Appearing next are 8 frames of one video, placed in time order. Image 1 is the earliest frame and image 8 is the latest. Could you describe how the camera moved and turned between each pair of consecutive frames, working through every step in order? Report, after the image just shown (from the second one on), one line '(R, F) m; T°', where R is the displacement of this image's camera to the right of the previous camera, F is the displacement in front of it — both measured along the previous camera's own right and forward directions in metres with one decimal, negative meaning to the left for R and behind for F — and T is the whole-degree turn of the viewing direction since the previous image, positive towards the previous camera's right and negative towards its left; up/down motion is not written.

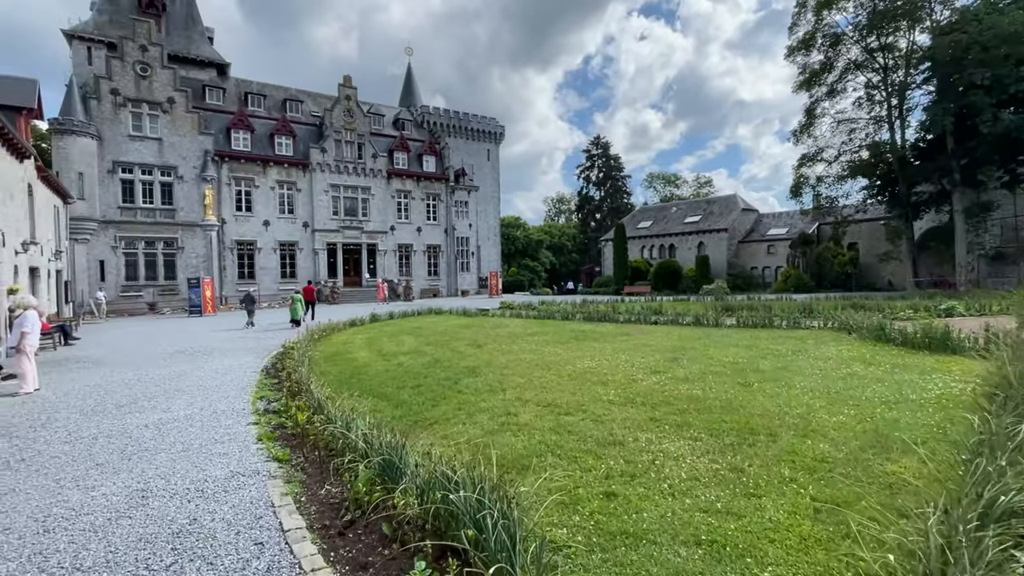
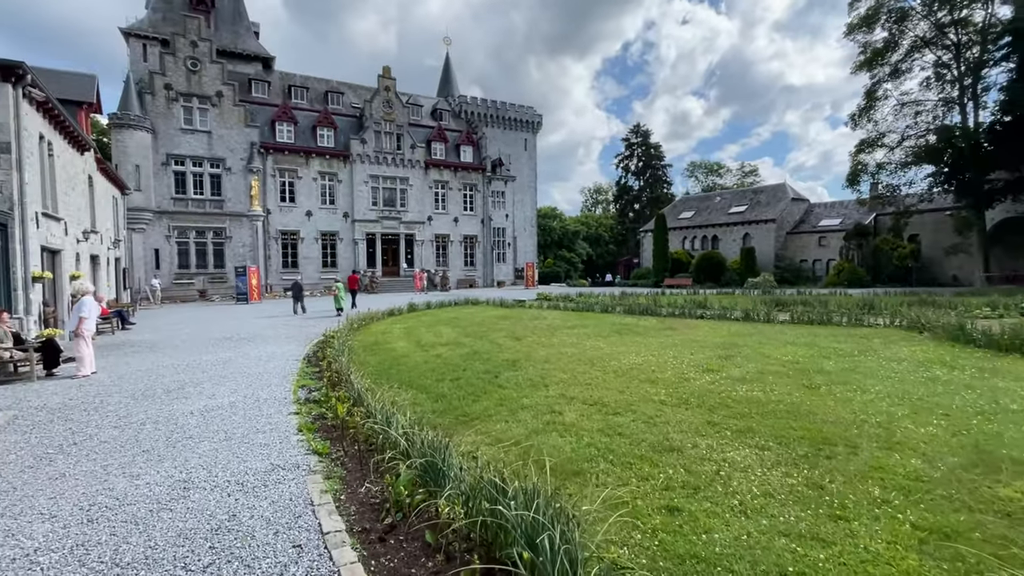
(-0.1, +0.3) m; -4°
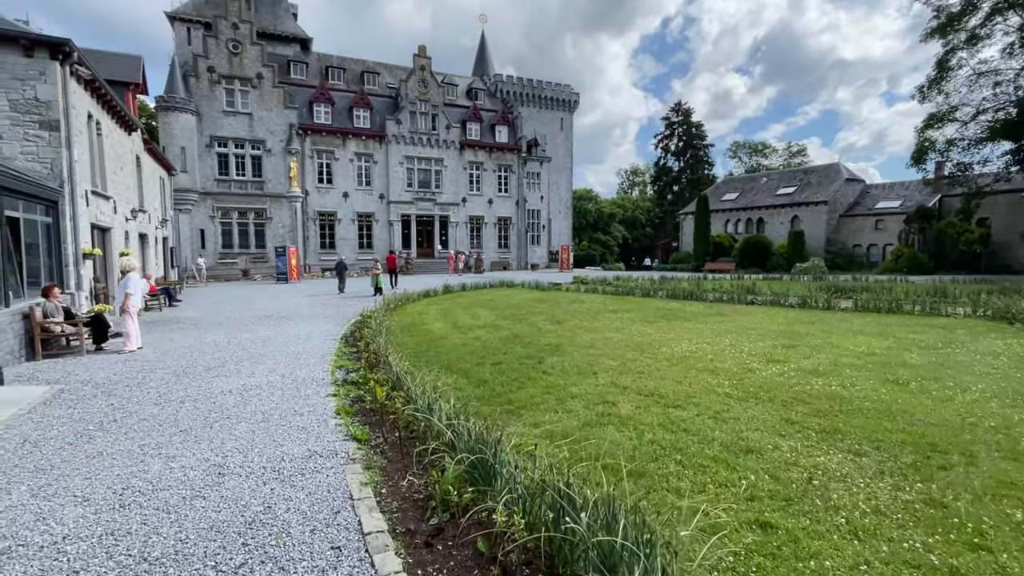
(-0.2, +0.5) m; -4°
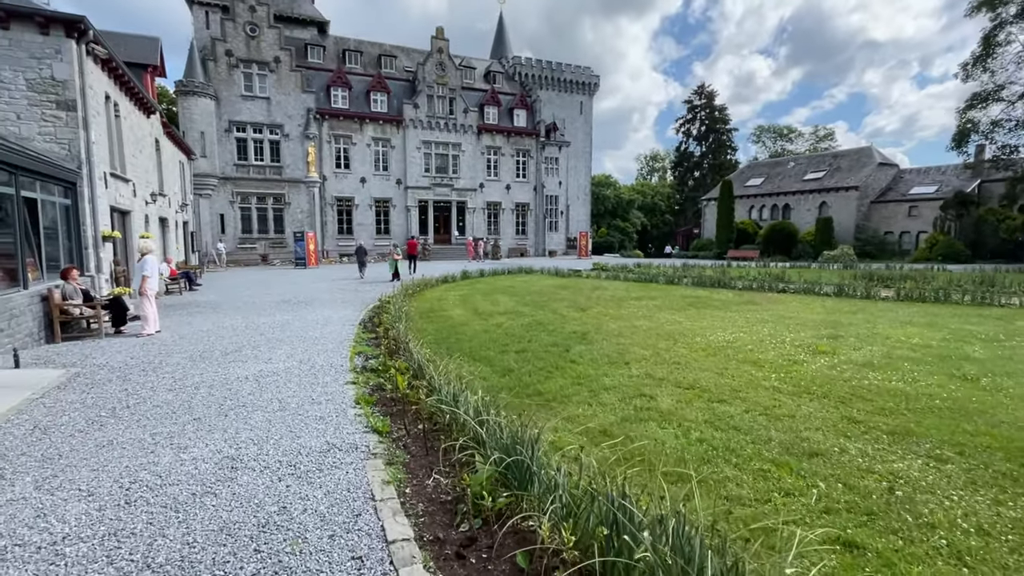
(-0.2, +0.4) m; -2°
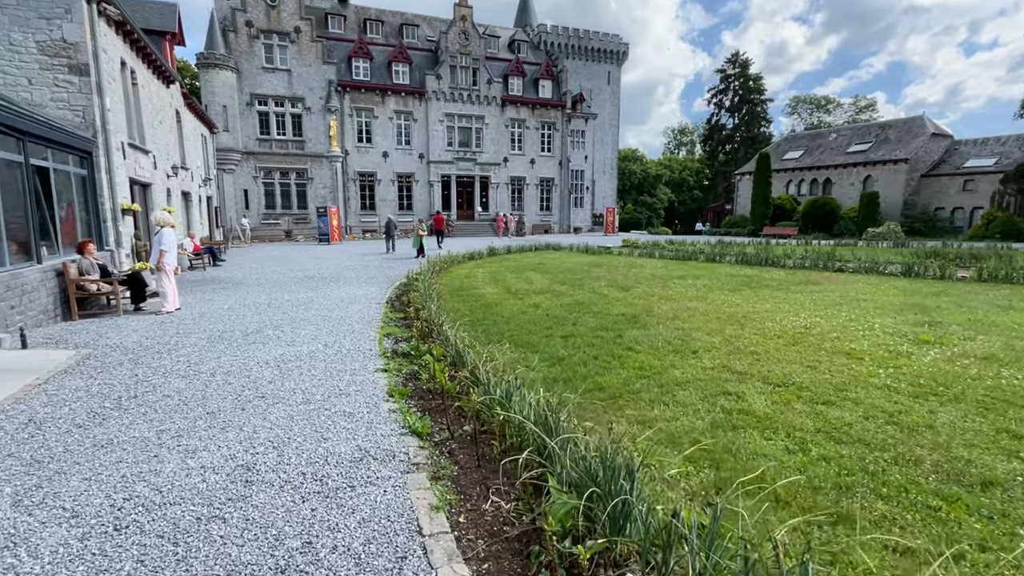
(-0.4, +0.8) m; -2°
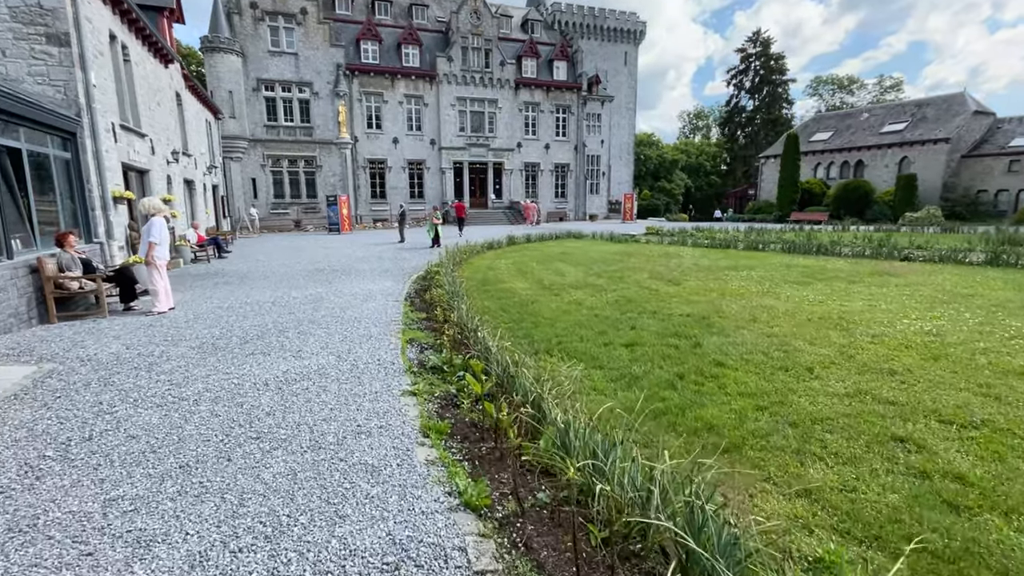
(-0.5, +1.2) m; -1°
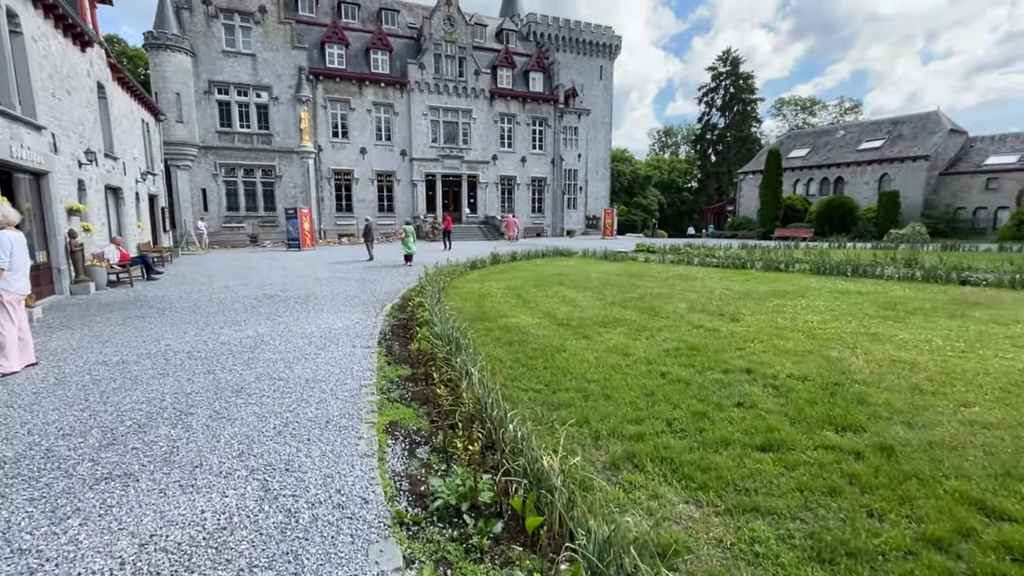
(-0.6, +2.3) m; +4°
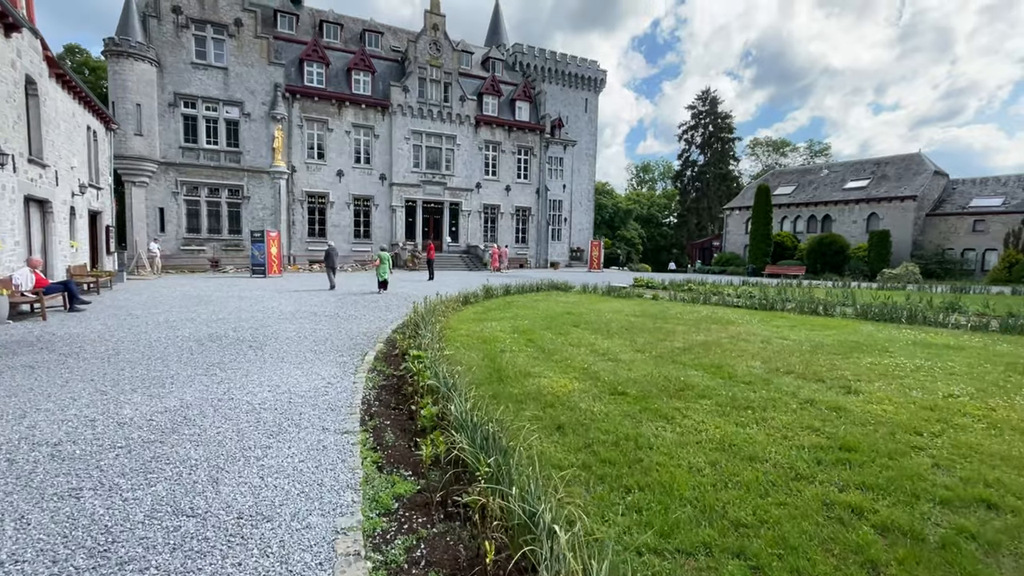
(-0.7, +2.0) m; +3°
